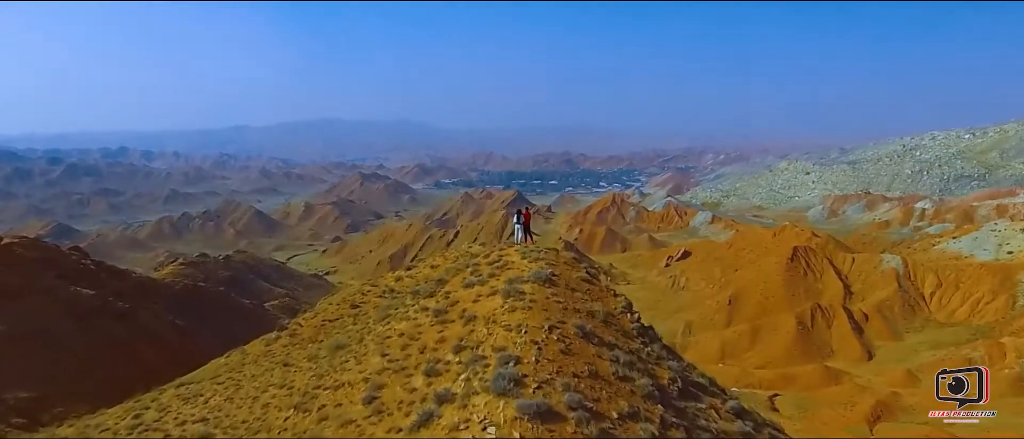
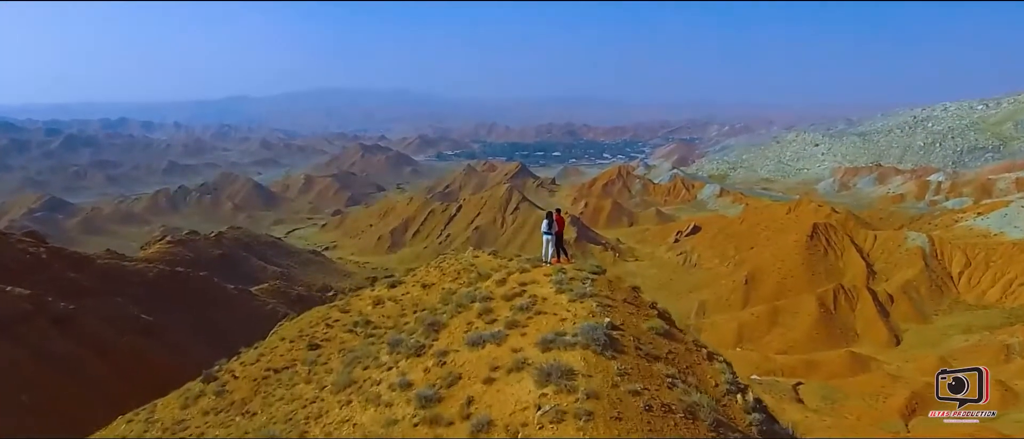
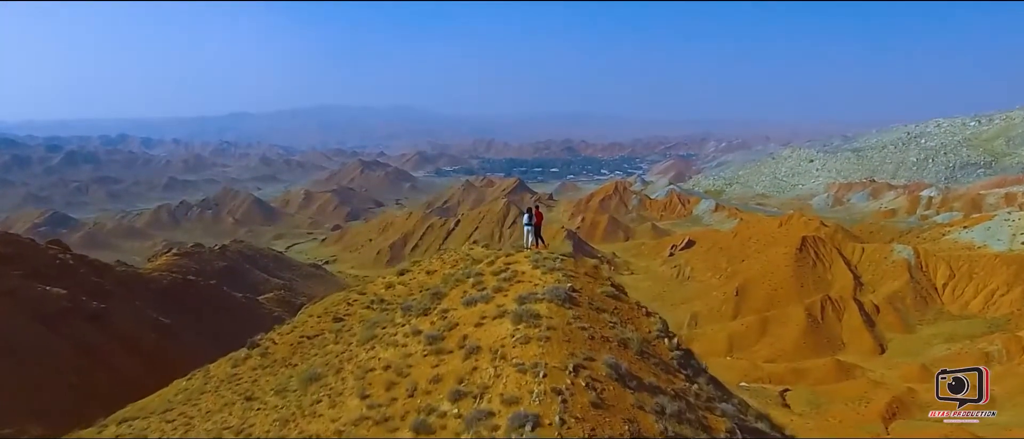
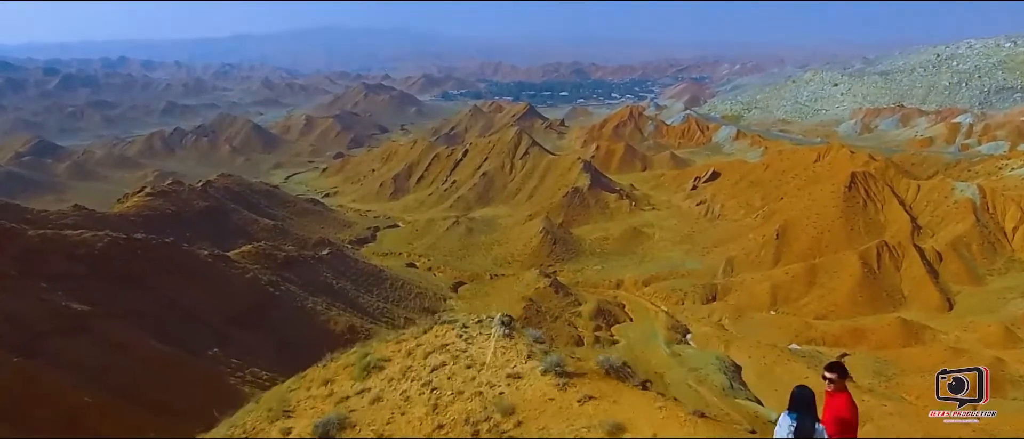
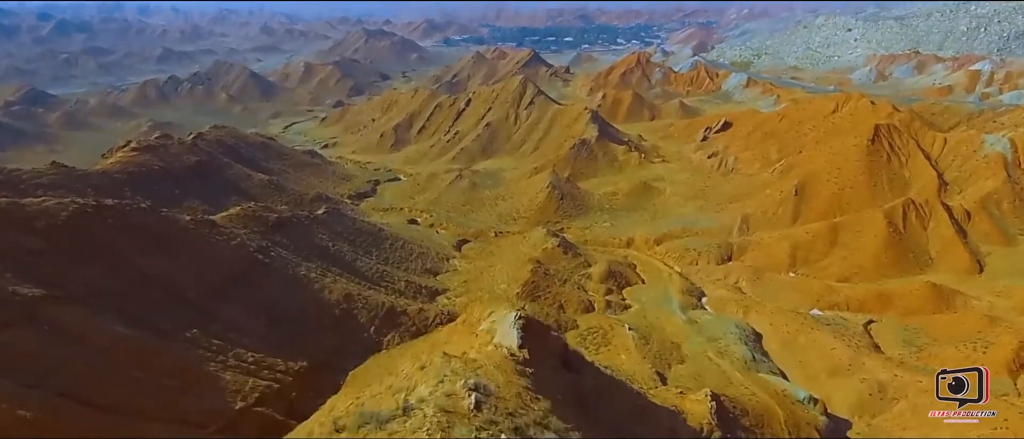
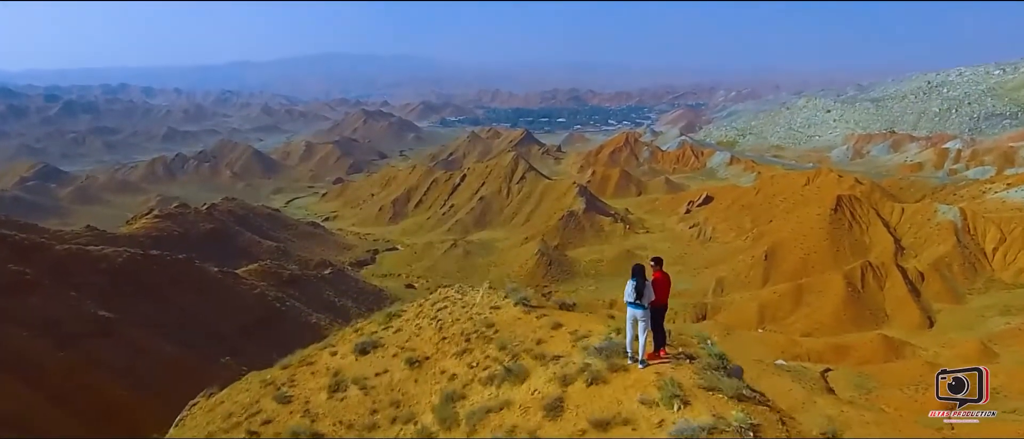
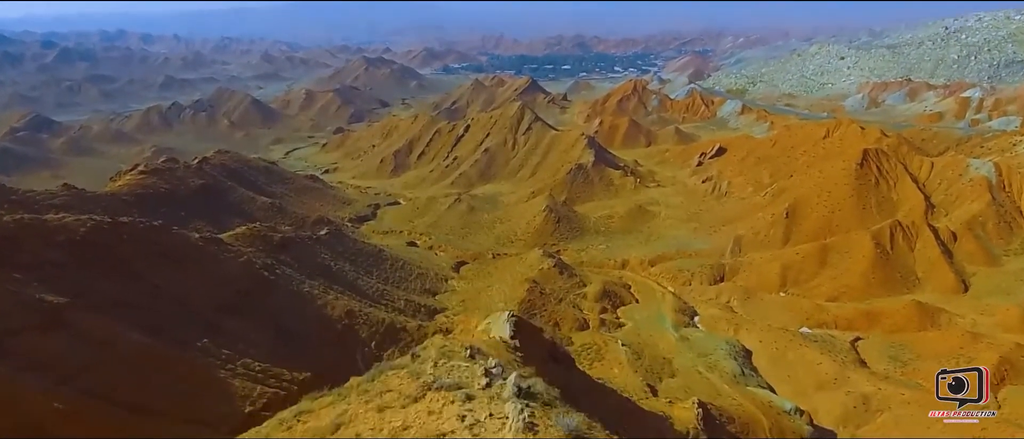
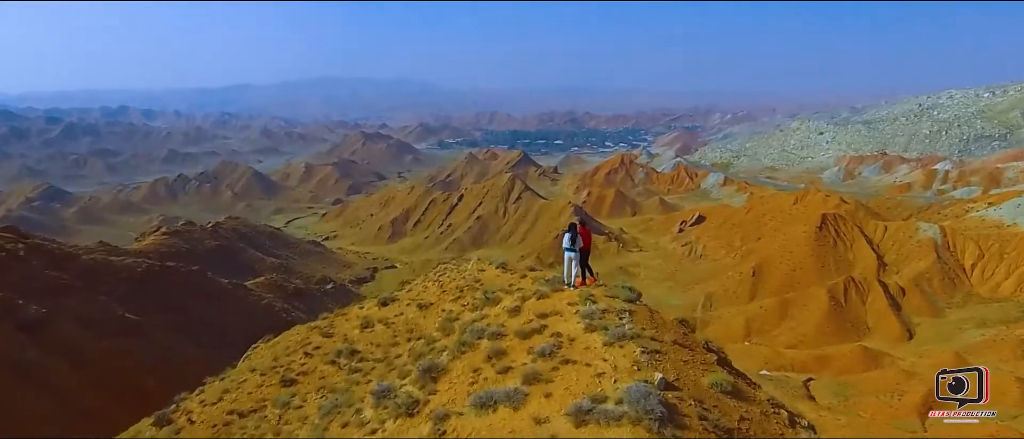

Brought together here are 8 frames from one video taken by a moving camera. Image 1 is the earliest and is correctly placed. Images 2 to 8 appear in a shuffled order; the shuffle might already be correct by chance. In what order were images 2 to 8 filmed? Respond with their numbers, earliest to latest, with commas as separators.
3, 2, 8, 6, 4, 7, 5
